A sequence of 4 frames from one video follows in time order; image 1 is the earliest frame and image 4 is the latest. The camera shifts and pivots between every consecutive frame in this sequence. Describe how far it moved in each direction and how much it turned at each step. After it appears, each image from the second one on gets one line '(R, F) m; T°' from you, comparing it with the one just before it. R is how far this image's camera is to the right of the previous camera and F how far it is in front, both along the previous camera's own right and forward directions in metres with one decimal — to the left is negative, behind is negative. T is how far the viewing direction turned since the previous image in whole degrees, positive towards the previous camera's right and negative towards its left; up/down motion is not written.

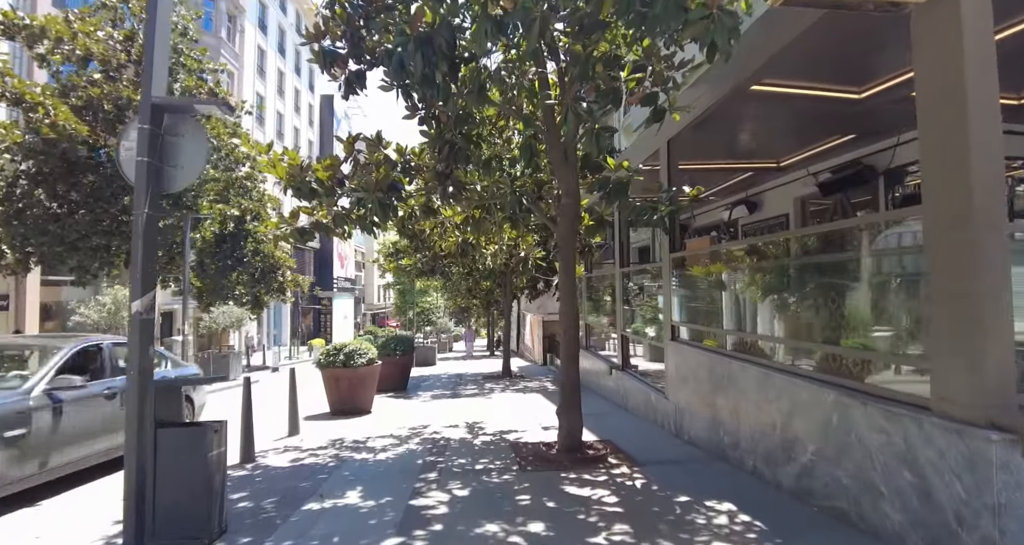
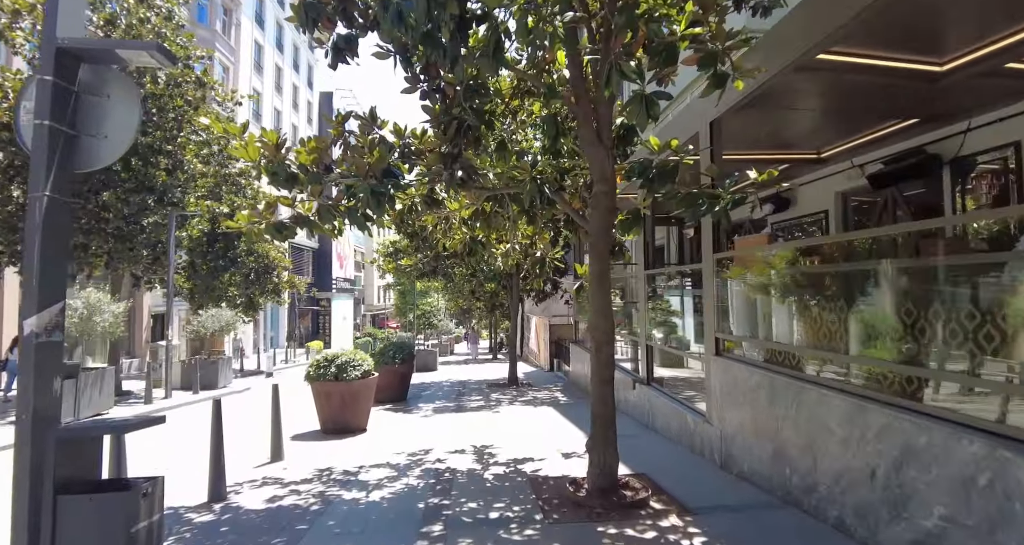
(-0.2, +1.0) m; 0°
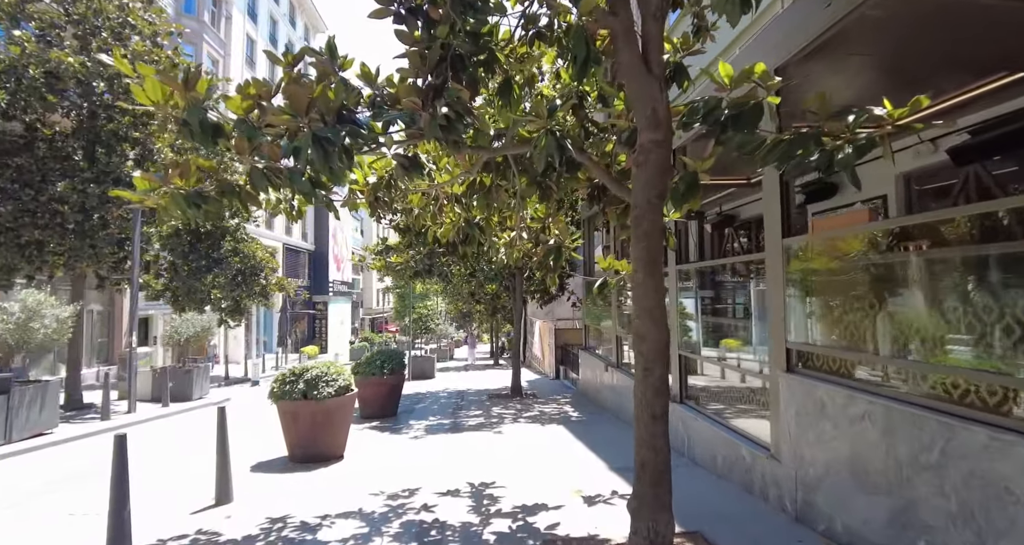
(-0.1, +1.5) m; 0°
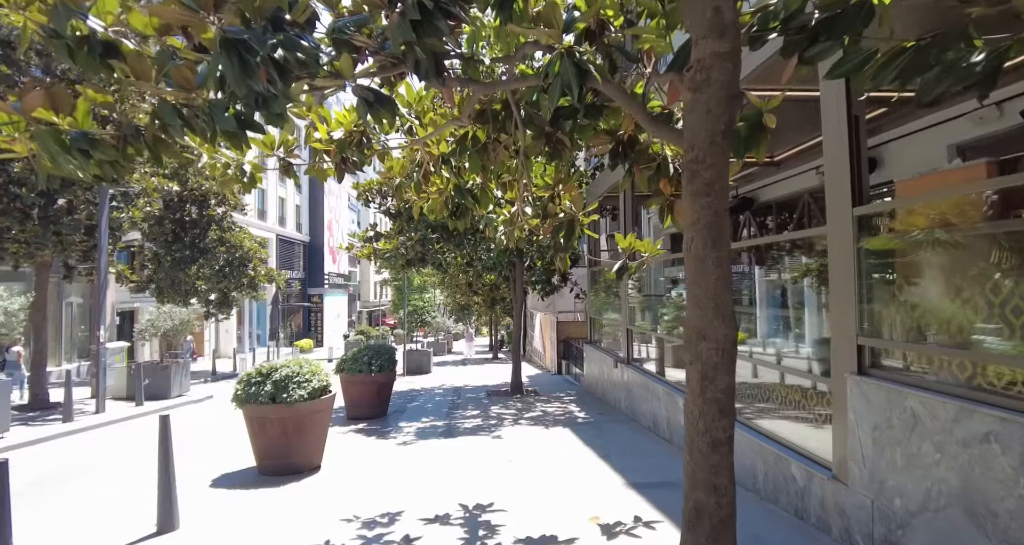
(0.0, +1.0) m; 0°
